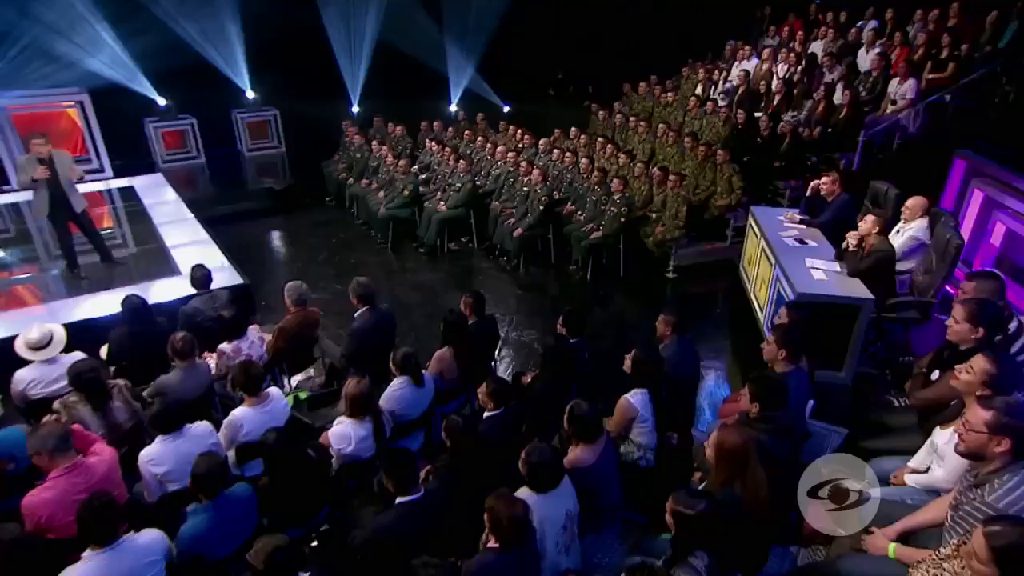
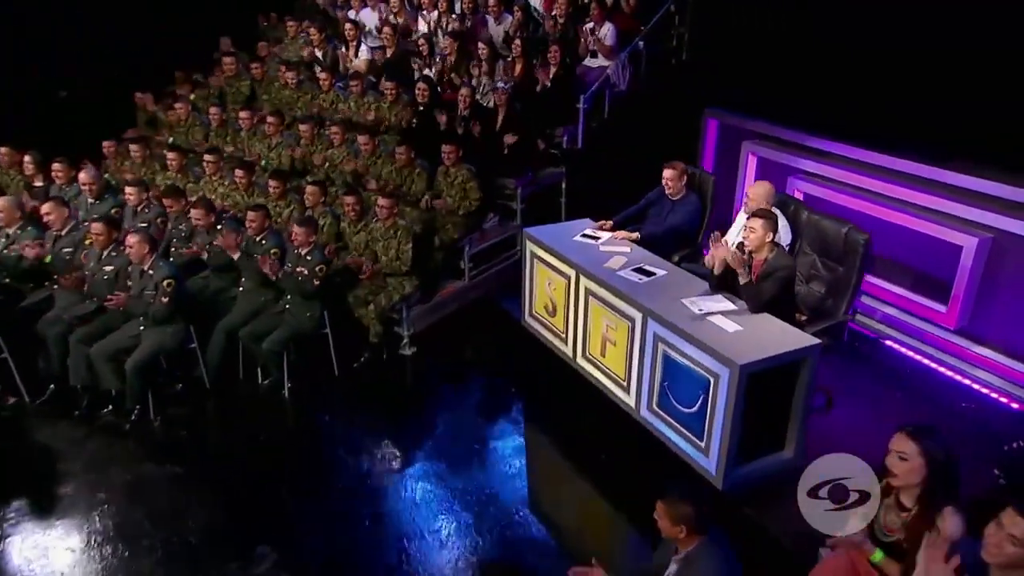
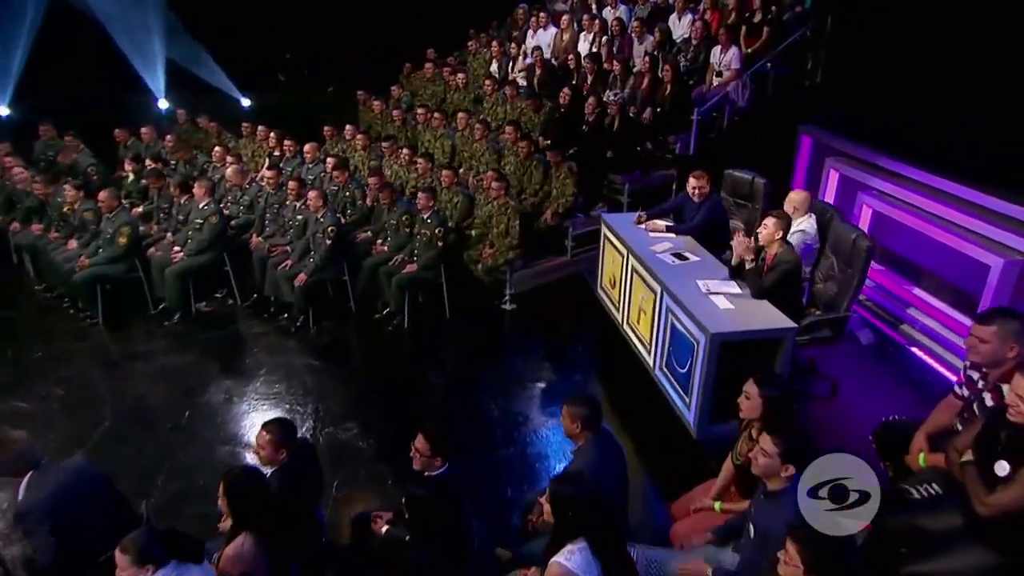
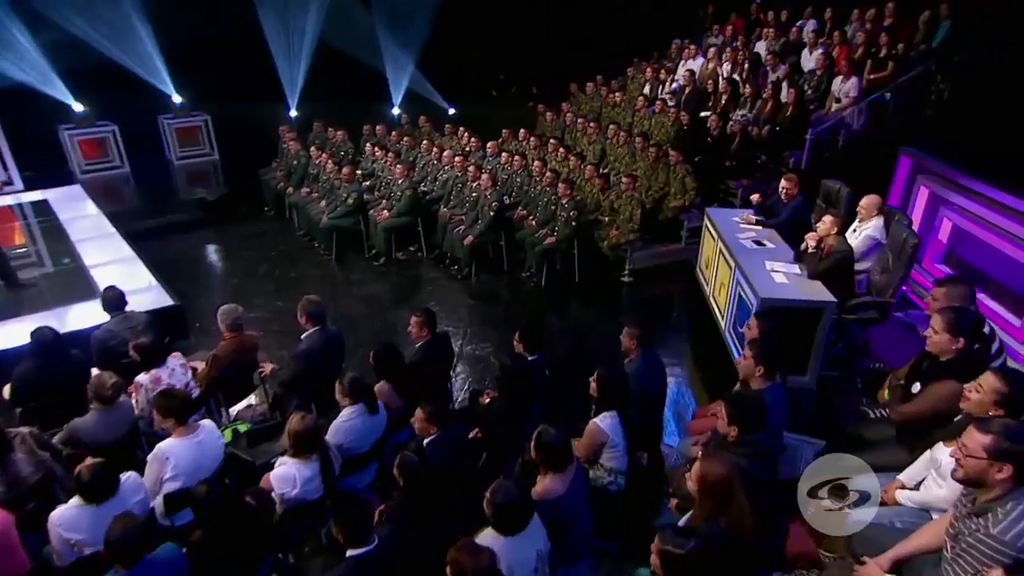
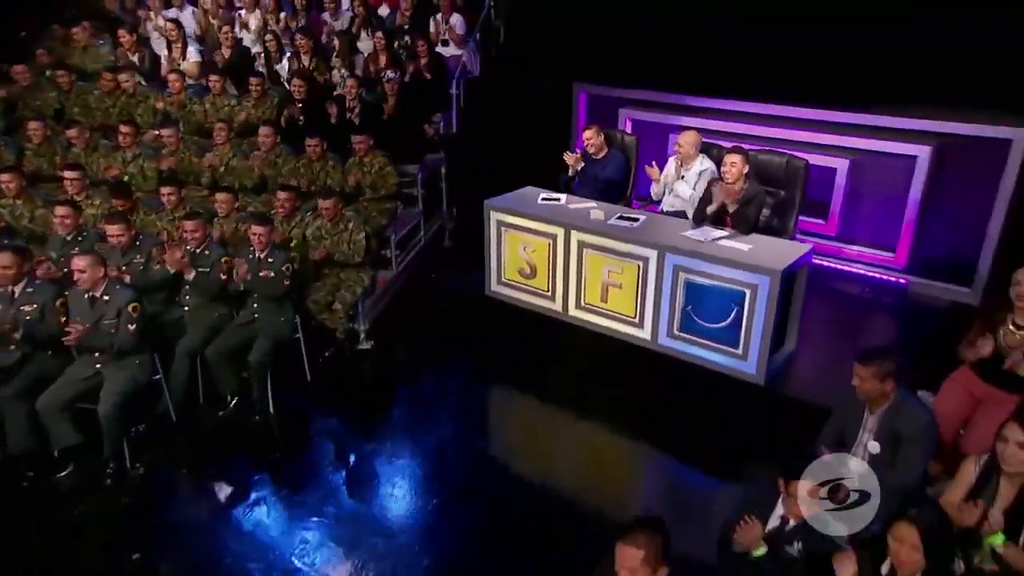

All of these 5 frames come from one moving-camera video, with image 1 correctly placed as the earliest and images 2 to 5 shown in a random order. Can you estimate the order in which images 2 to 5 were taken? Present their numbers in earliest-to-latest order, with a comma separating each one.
4, 3, 2, 5
